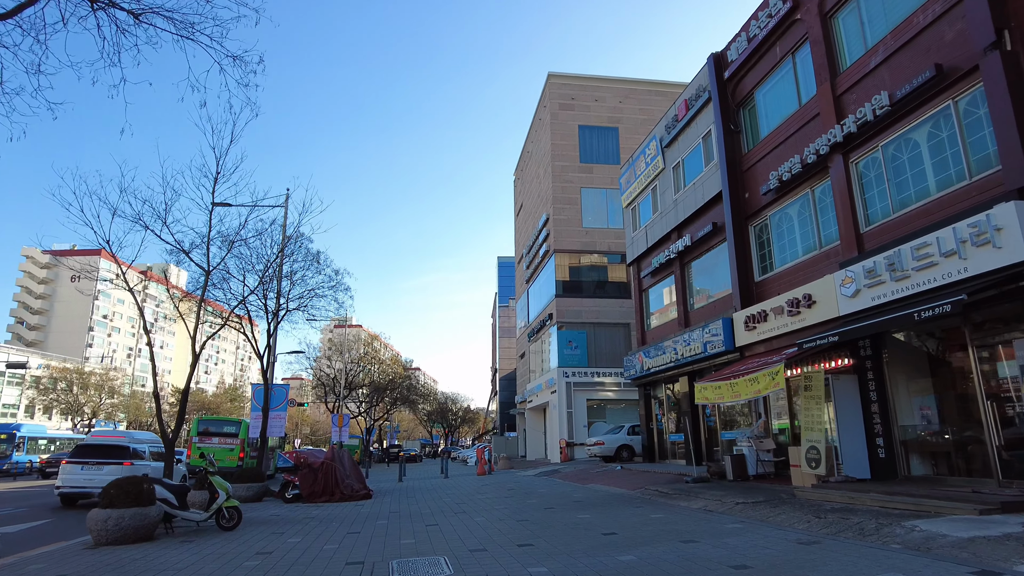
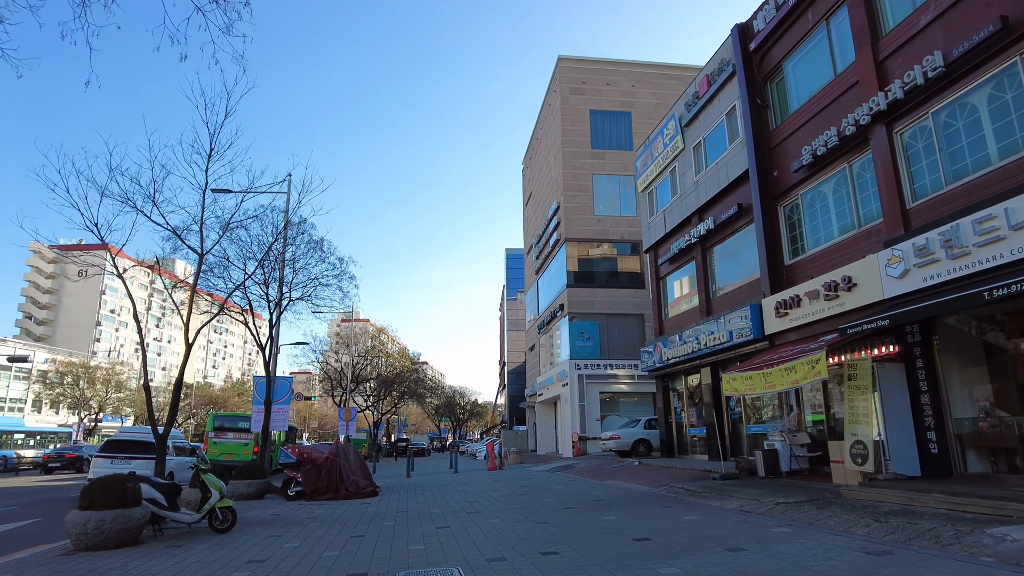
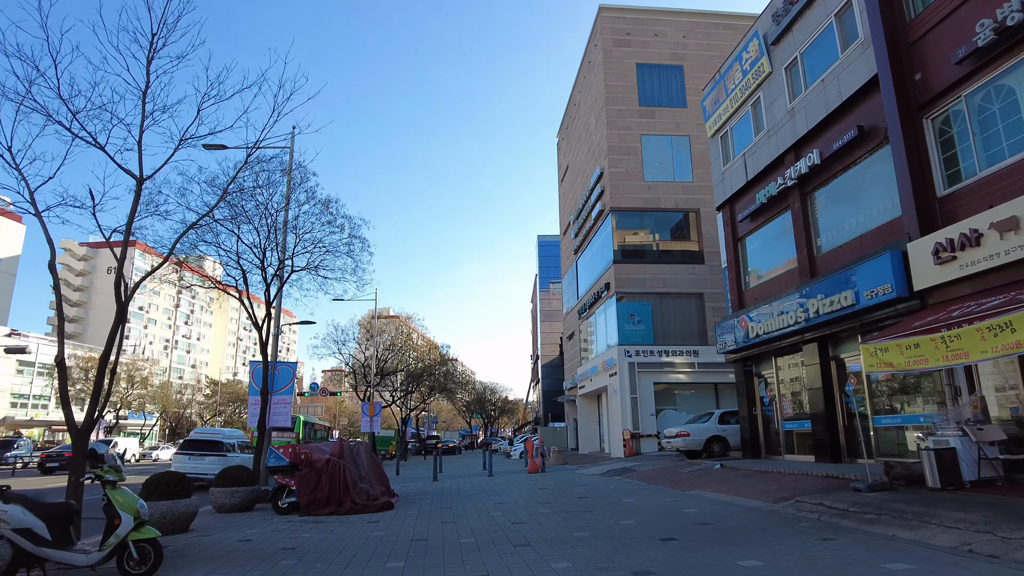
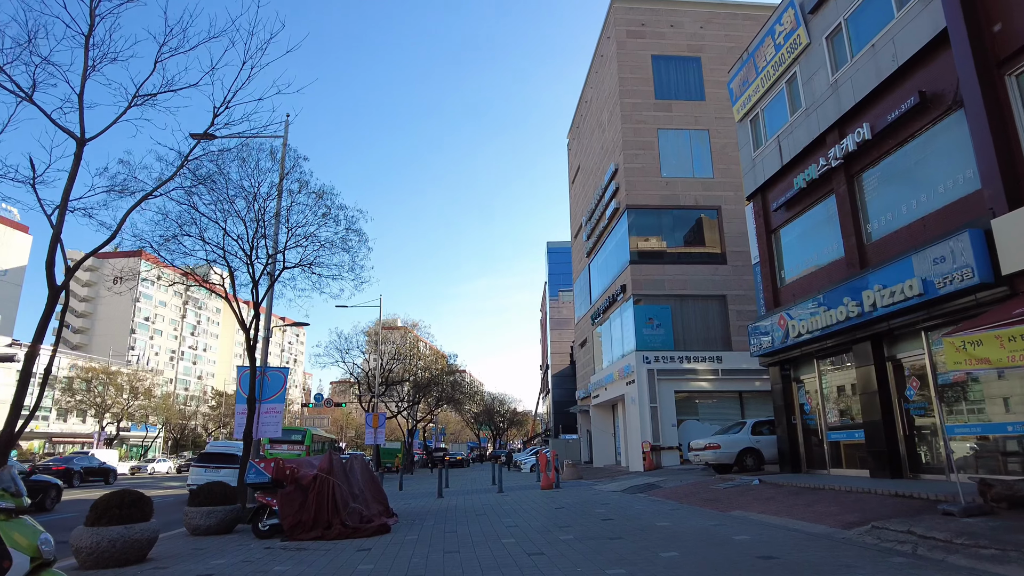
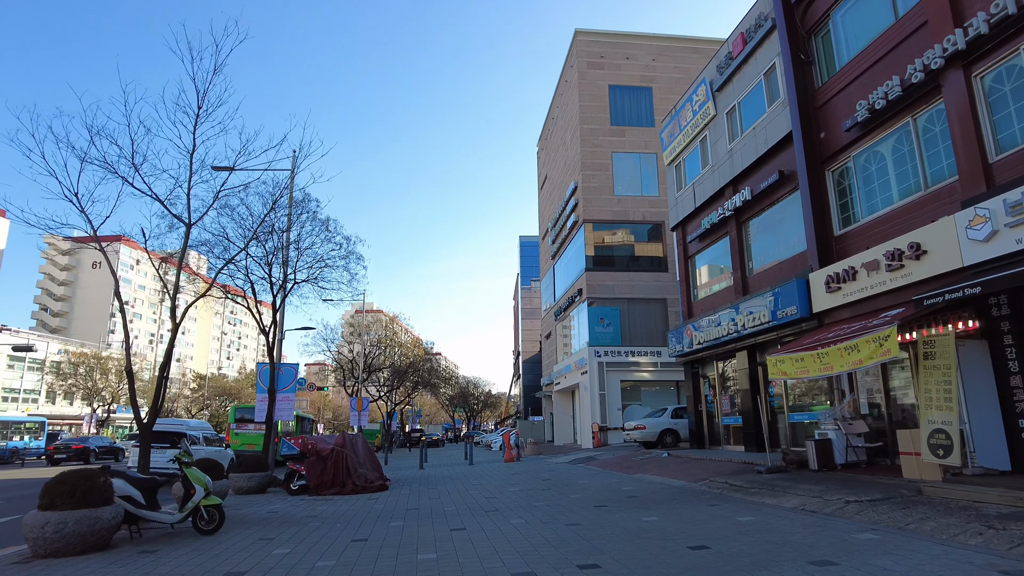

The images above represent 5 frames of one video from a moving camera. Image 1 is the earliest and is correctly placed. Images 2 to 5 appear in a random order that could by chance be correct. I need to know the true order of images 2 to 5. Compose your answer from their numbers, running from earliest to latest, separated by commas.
2, 5, 3, 4
